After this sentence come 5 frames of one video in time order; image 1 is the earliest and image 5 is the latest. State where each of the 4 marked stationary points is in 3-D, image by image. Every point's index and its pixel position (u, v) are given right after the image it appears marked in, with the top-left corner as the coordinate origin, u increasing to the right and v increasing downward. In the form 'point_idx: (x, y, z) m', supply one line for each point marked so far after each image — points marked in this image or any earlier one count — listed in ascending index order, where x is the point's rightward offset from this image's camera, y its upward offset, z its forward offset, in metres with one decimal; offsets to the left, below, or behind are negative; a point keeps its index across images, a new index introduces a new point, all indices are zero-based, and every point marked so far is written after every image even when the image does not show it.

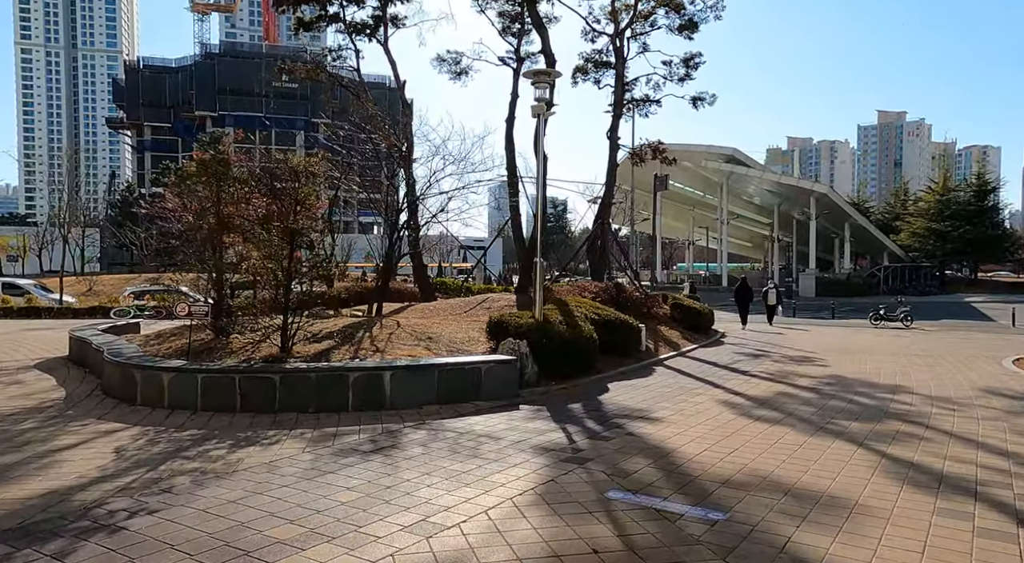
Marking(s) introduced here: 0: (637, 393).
0: (+1.5, -1.3, +8.3) m
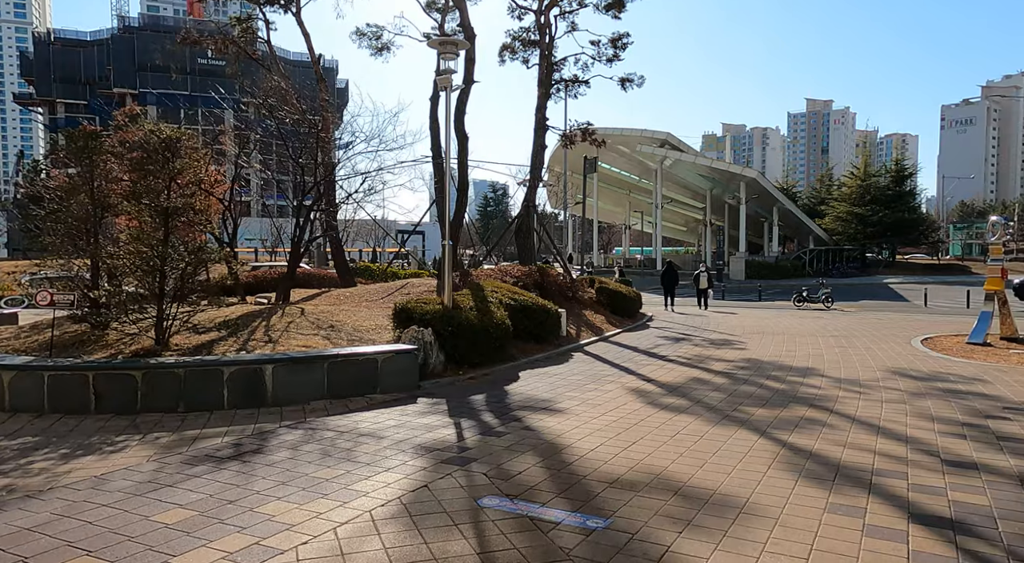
0: (+0.4, -1.2, +7.9) m
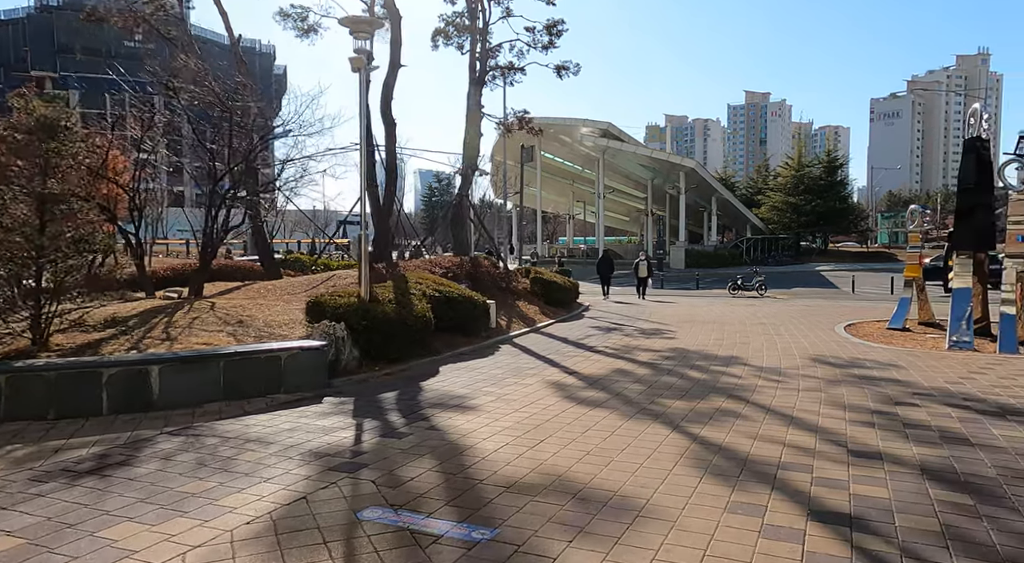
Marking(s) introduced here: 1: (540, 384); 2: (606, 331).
0: (-0.5, -1.1, +7.7) m
1: (+0.3, -1.1, +7.5) m
2: (+1.8, -1.0, +13.6) m
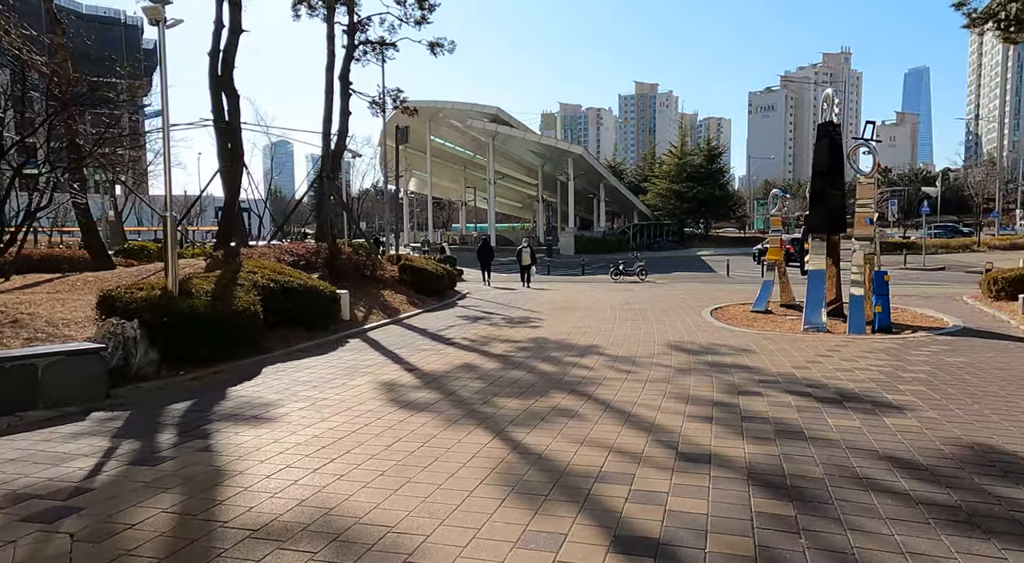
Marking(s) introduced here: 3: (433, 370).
0: (-2.2, -1.0, +6.7) m
1: (-1.4, -1.0, +6.7) m
2: (-0.8, -0.7, +12.9) m
3: (-0.9, -1.0, +7.6) m
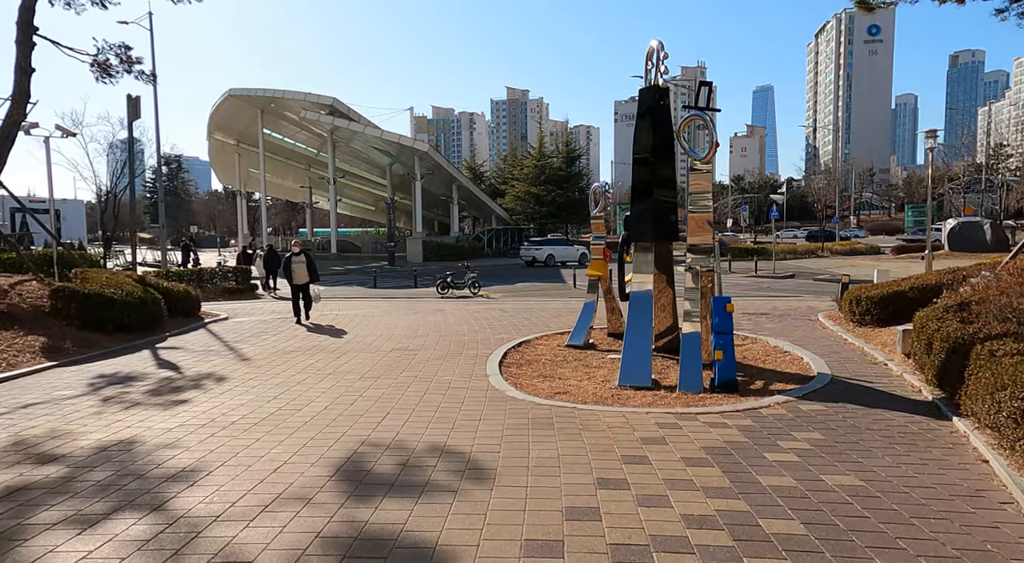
0: (-5.0, -1.4, +1.5) m
1: (-4.2, -1.4, +1.6) m
2: (-4.7, -1.2, +7.9) m
3: (-3.8, -1.4, +2.6) m
